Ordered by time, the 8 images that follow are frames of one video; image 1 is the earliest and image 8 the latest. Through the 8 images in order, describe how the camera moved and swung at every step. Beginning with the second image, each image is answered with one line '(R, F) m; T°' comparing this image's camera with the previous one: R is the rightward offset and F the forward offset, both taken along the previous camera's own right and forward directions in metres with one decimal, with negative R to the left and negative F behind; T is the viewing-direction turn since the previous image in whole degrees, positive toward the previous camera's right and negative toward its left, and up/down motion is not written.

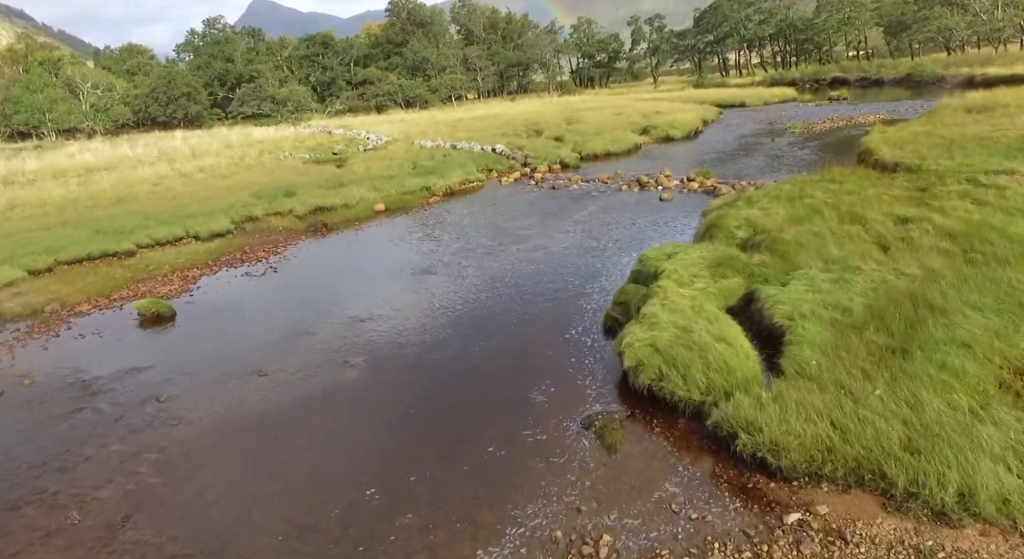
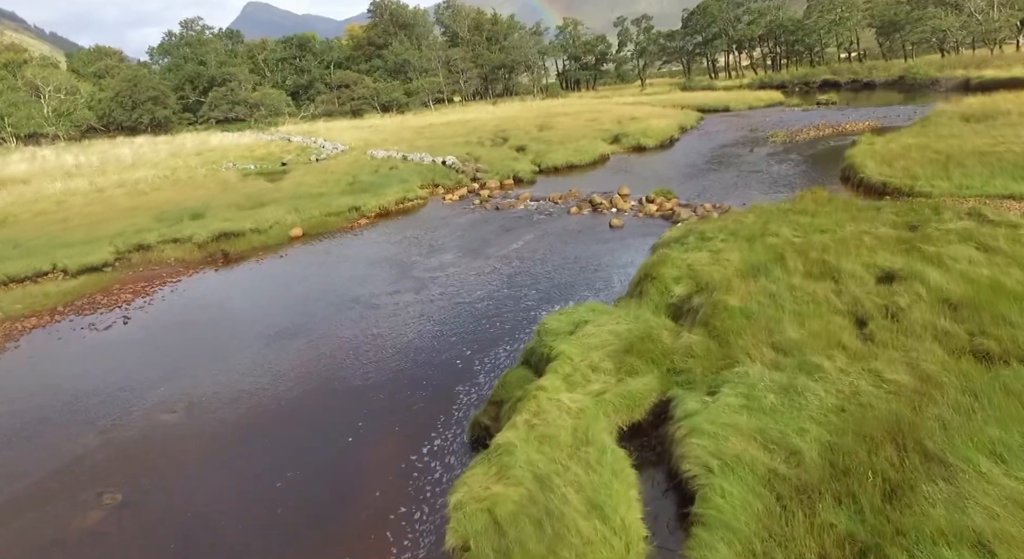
(+3.2, +5.1) m; 0°
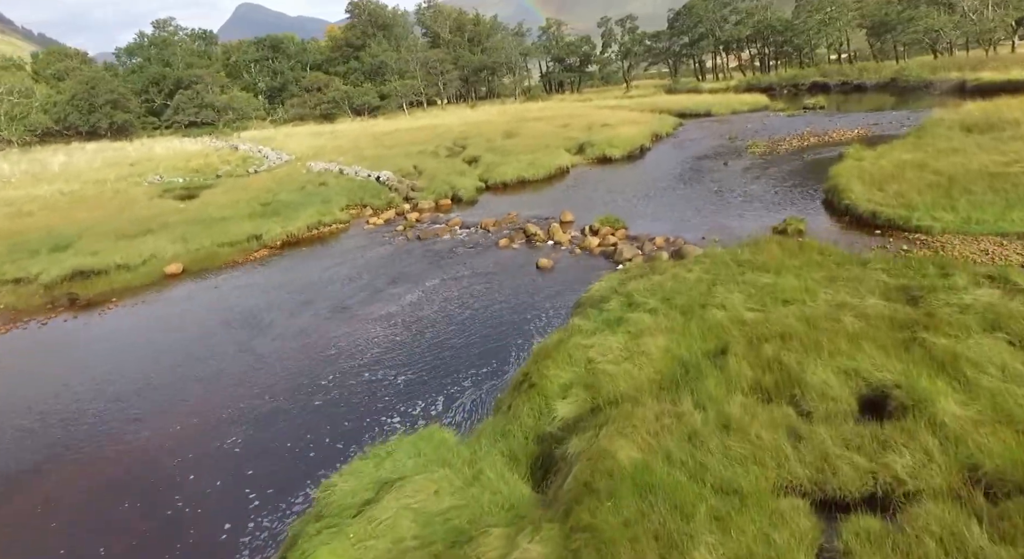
(+3.2, +5.7) m; 0°
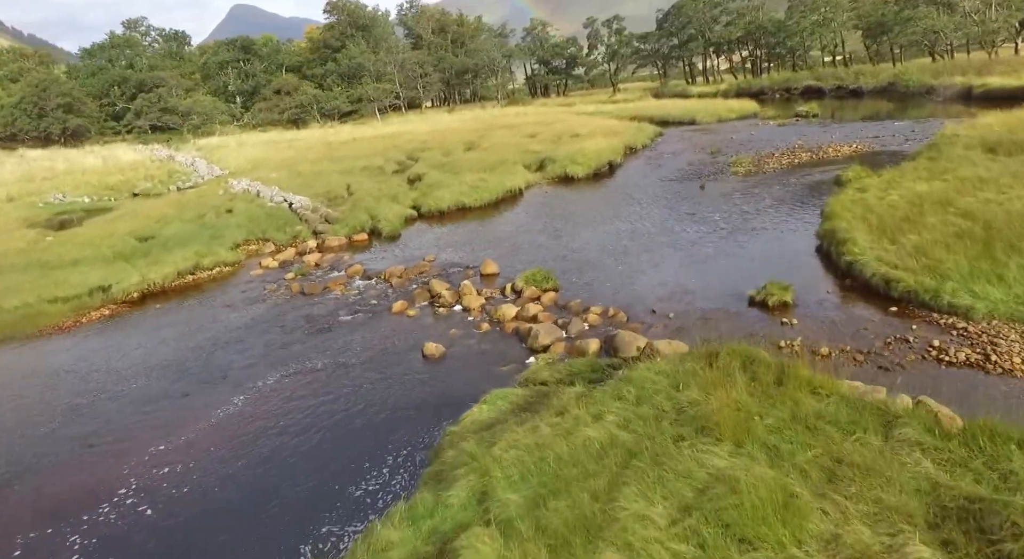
(+3.1, +6.8) m; 0°
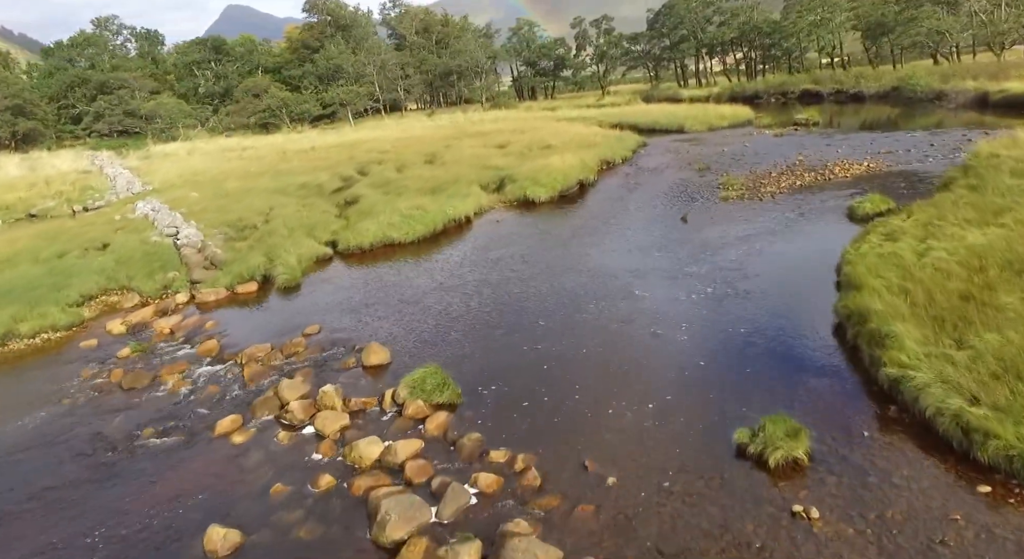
(+2.5, +7.0) m; 0°
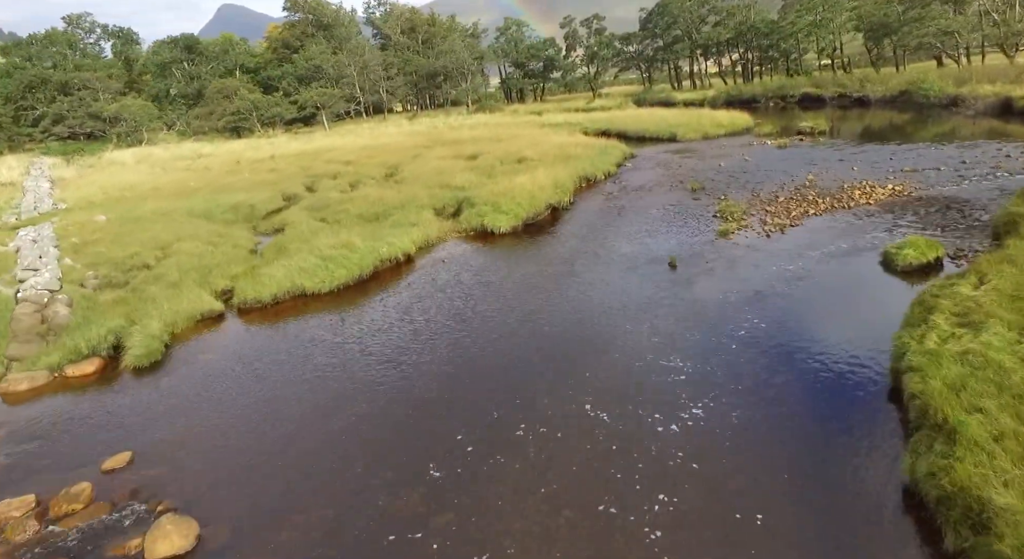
(+1.9, +6.6) m; 0°
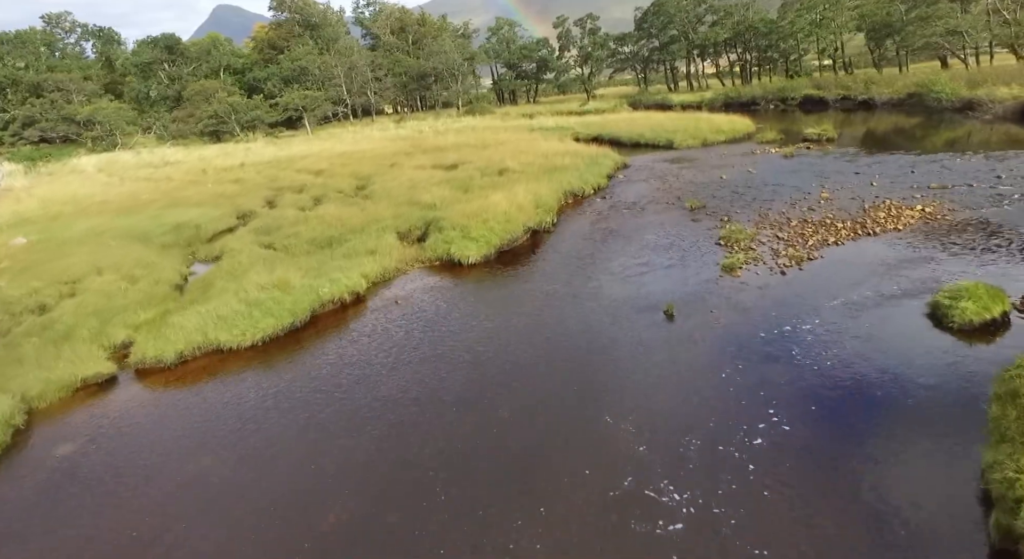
(+1.1, +4.5) m; 0°
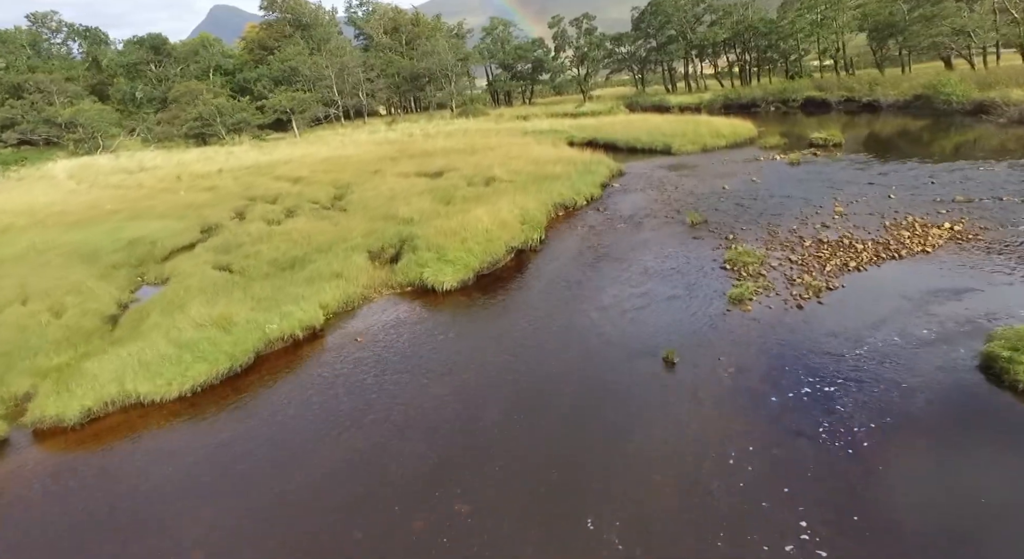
(+0.6, +3.1) m; 0°
